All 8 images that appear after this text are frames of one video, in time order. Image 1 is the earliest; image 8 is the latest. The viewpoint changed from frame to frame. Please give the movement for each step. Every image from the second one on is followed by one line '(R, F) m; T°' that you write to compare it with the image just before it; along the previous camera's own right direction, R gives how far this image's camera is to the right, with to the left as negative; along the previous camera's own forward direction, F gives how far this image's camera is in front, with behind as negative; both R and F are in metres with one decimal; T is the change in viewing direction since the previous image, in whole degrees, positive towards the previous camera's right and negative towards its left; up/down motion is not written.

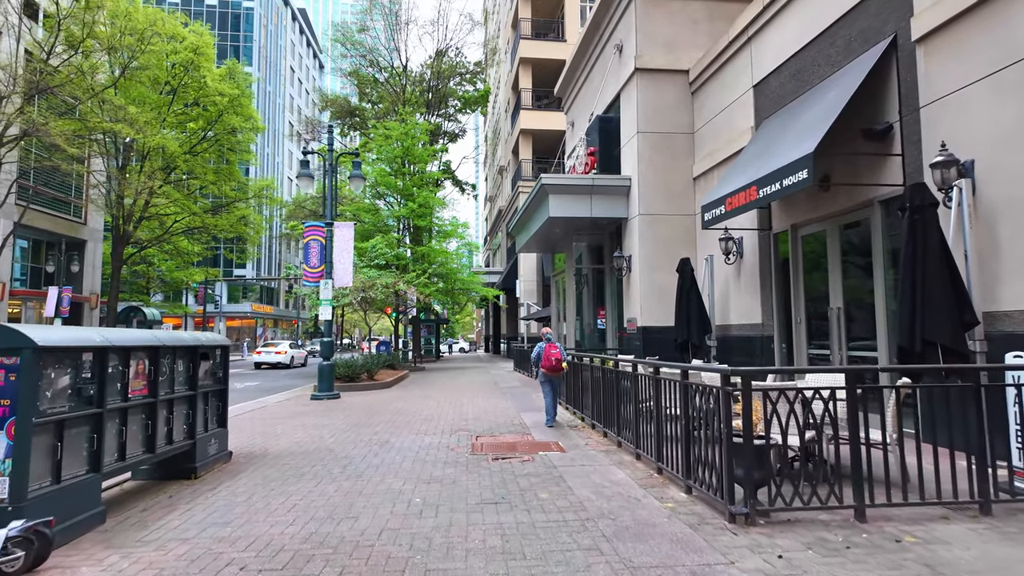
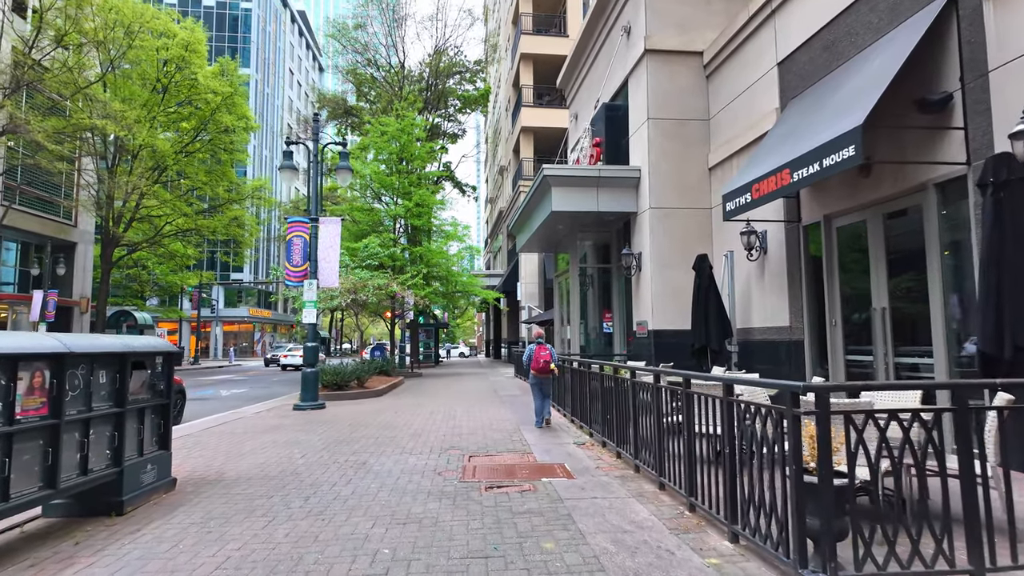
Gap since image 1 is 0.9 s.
(0.0, +1.1) m; 0°
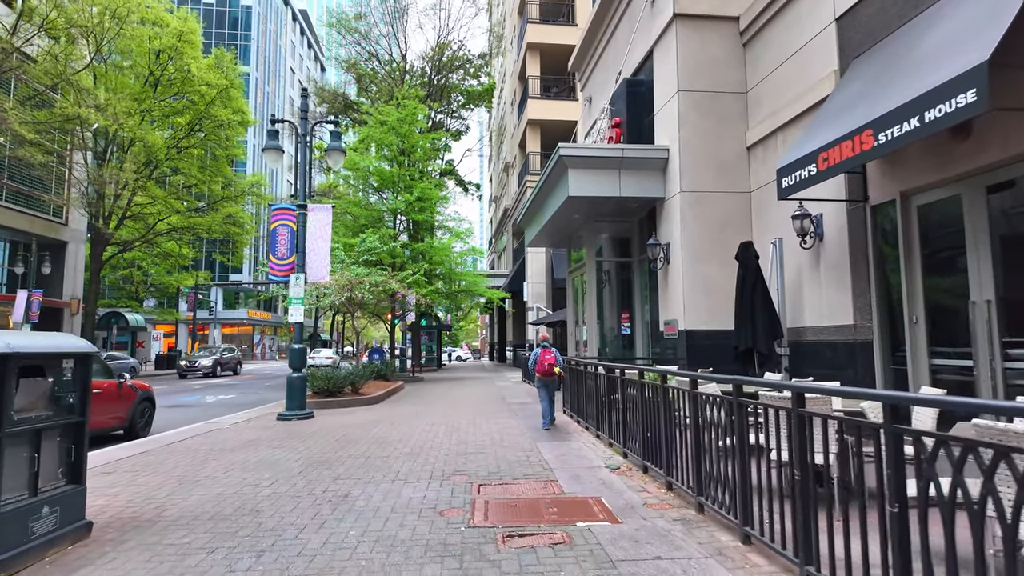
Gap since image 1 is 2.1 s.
(-0.2, +1.4) m; 0°
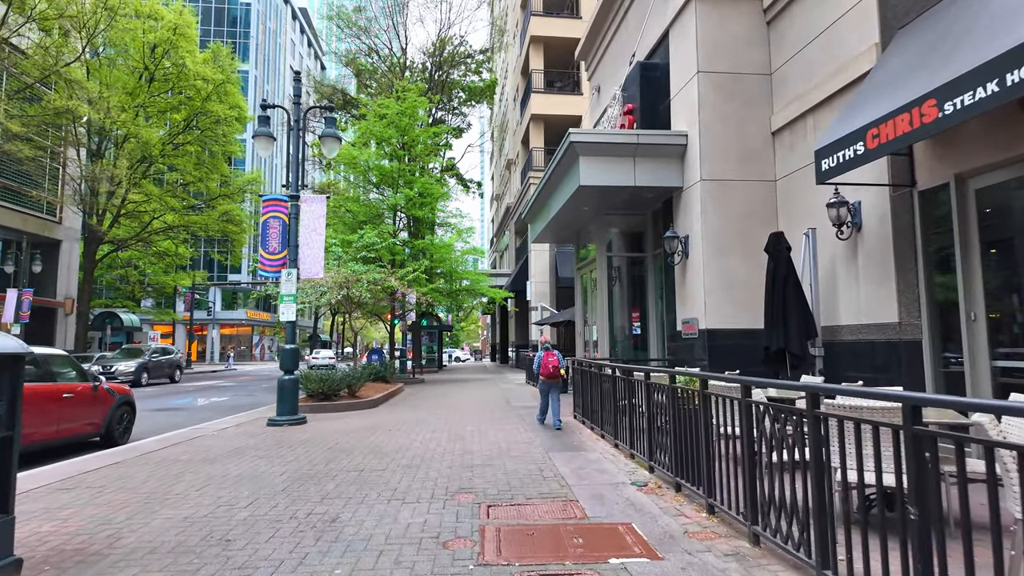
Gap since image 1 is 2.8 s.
(-0.1, +0.8) m; 0°
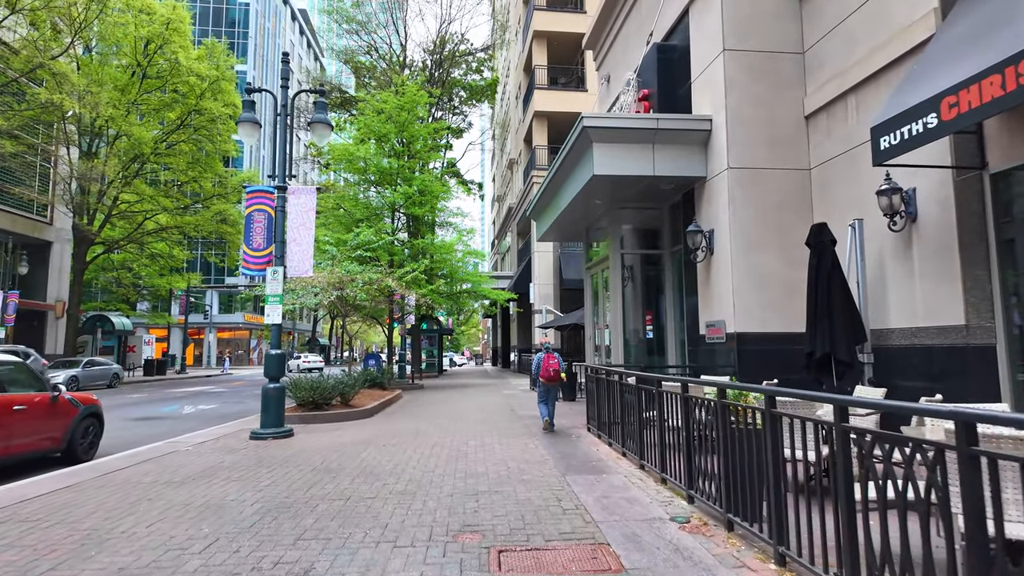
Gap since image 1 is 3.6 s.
(-0.1, +0.9) m; 0°
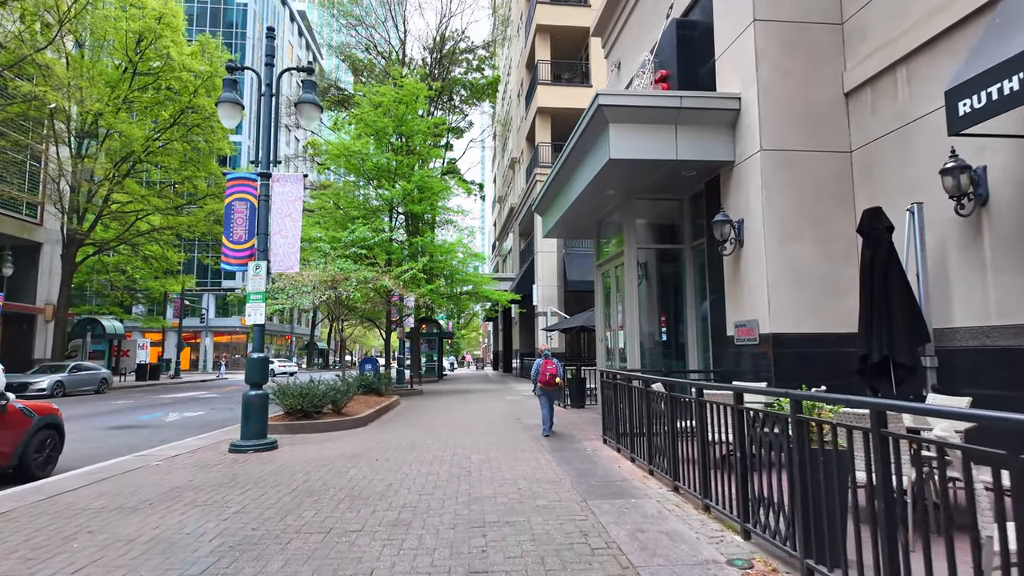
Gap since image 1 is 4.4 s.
(-0.1, +0.9) m; 0°
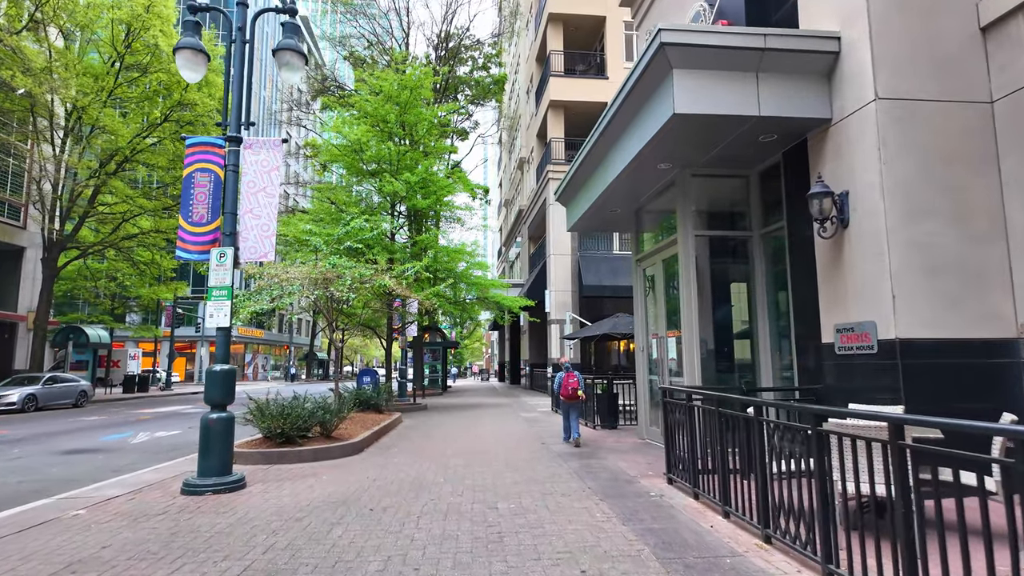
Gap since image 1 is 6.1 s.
(-0.4, +1.9) m; 0°
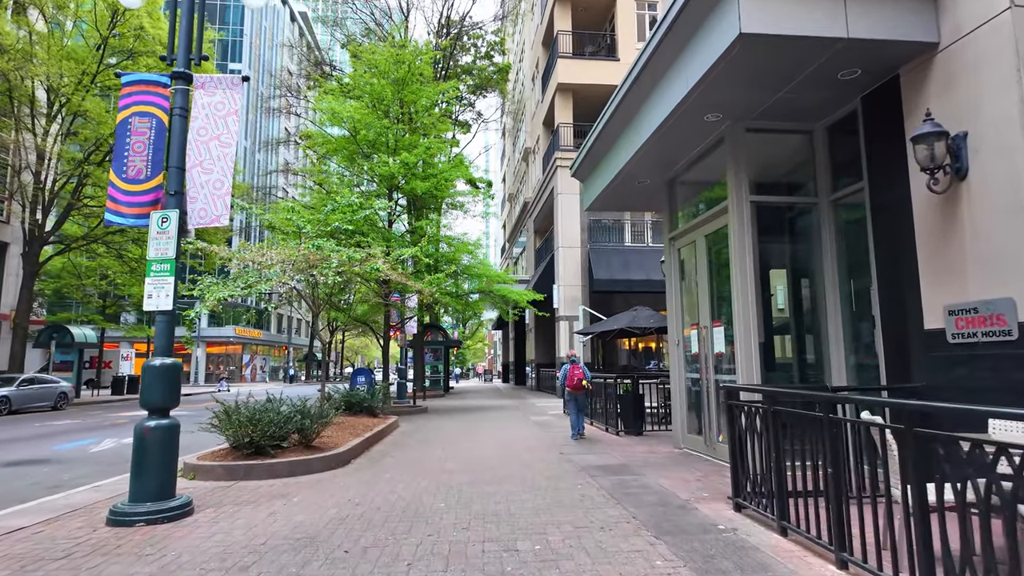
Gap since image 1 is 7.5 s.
(-0.2, +1.5) m; 0°
